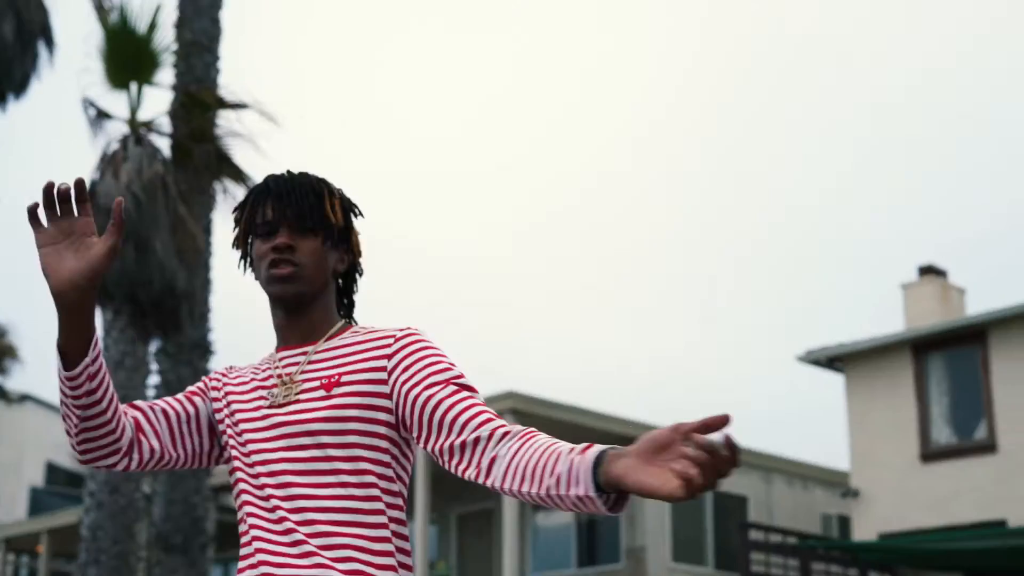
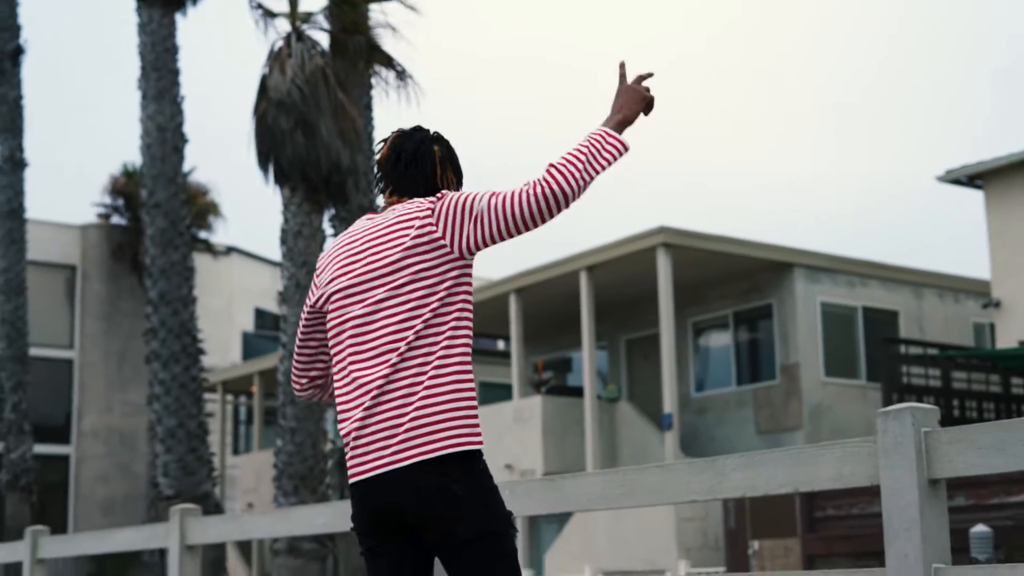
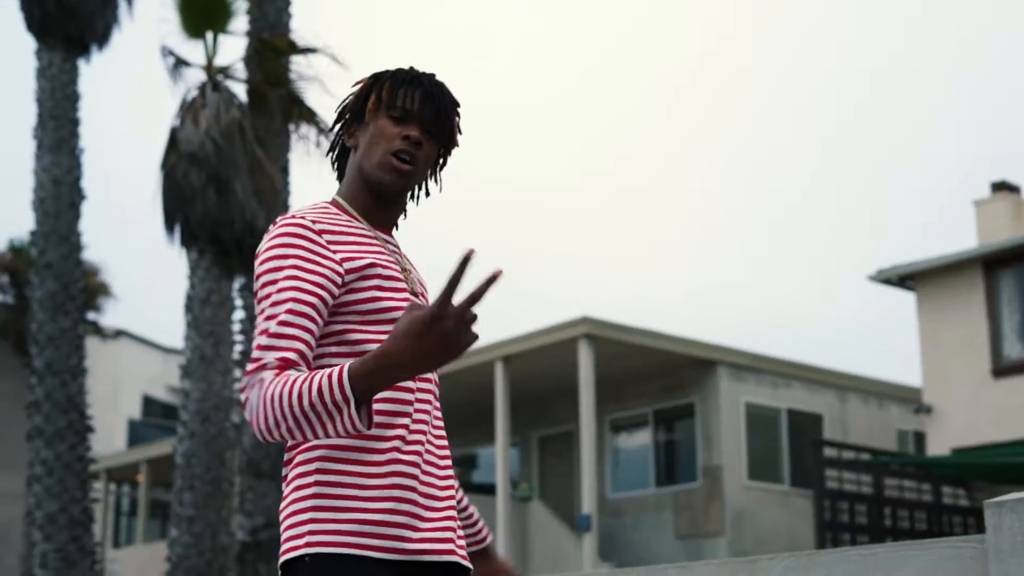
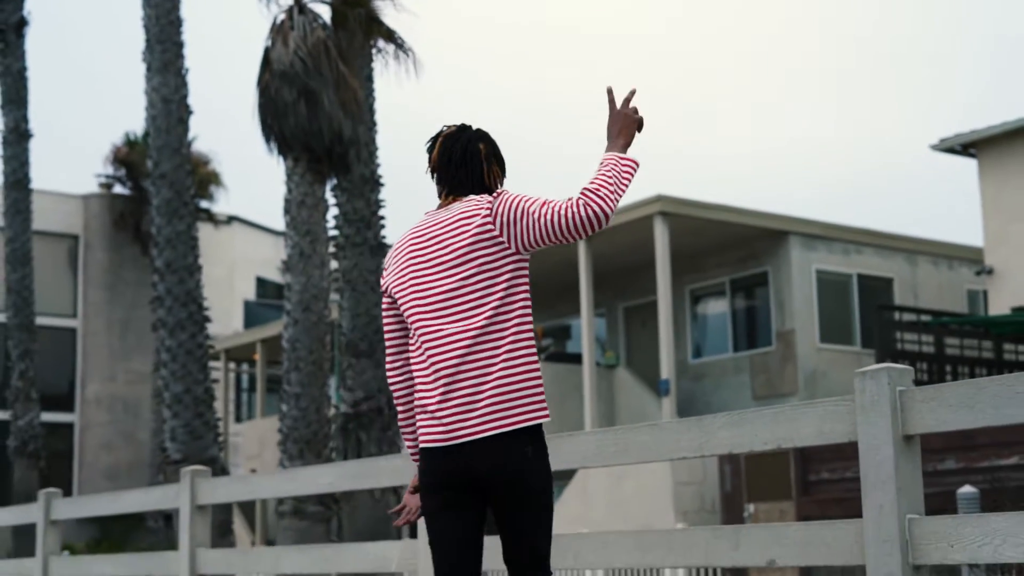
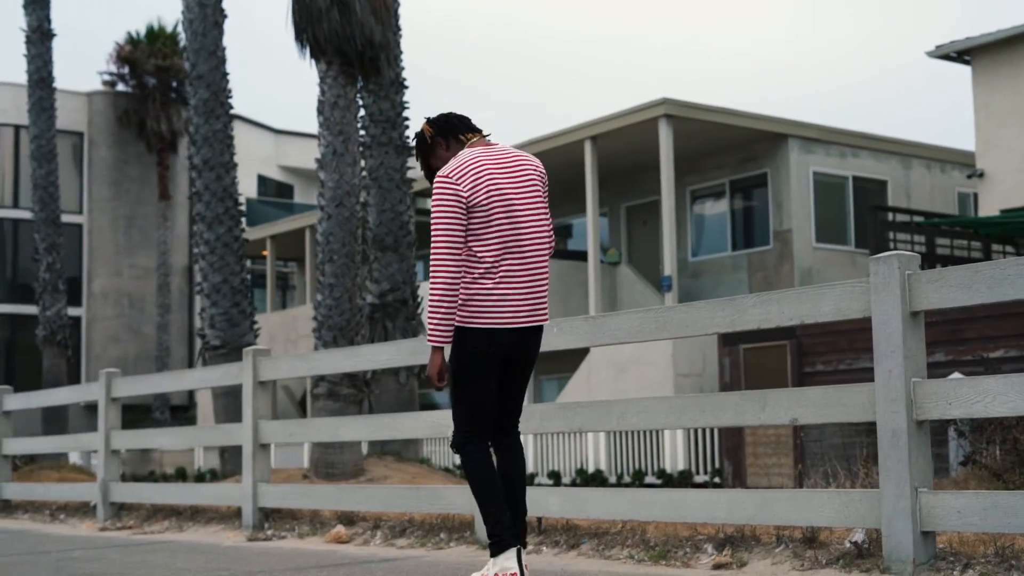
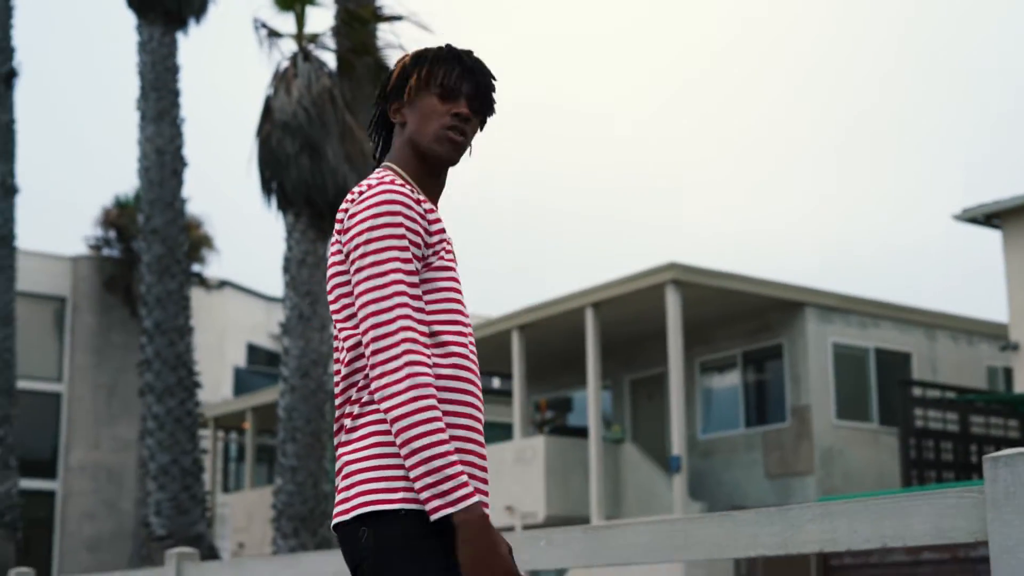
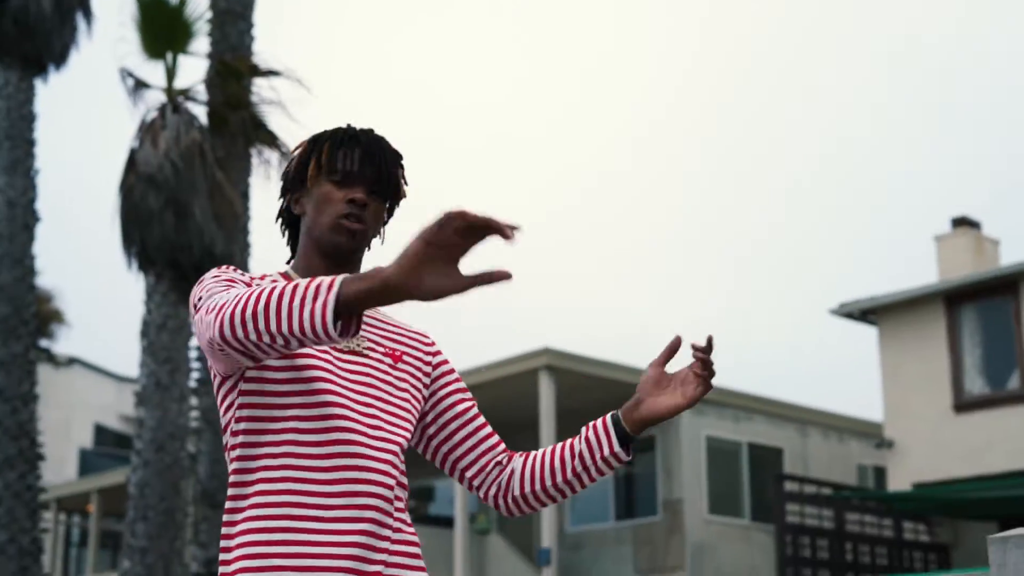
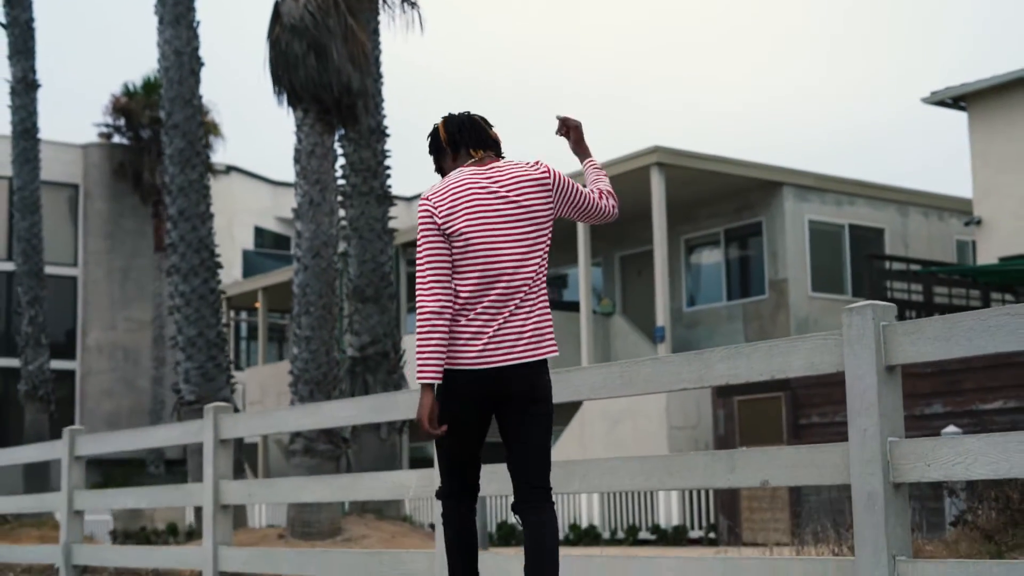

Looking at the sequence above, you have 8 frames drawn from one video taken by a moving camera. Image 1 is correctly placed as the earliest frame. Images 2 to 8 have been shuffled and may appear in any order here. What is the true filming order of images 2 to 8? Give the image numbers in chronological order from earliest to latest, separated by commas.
7, 3, 6, 2, 4, 8, 5
